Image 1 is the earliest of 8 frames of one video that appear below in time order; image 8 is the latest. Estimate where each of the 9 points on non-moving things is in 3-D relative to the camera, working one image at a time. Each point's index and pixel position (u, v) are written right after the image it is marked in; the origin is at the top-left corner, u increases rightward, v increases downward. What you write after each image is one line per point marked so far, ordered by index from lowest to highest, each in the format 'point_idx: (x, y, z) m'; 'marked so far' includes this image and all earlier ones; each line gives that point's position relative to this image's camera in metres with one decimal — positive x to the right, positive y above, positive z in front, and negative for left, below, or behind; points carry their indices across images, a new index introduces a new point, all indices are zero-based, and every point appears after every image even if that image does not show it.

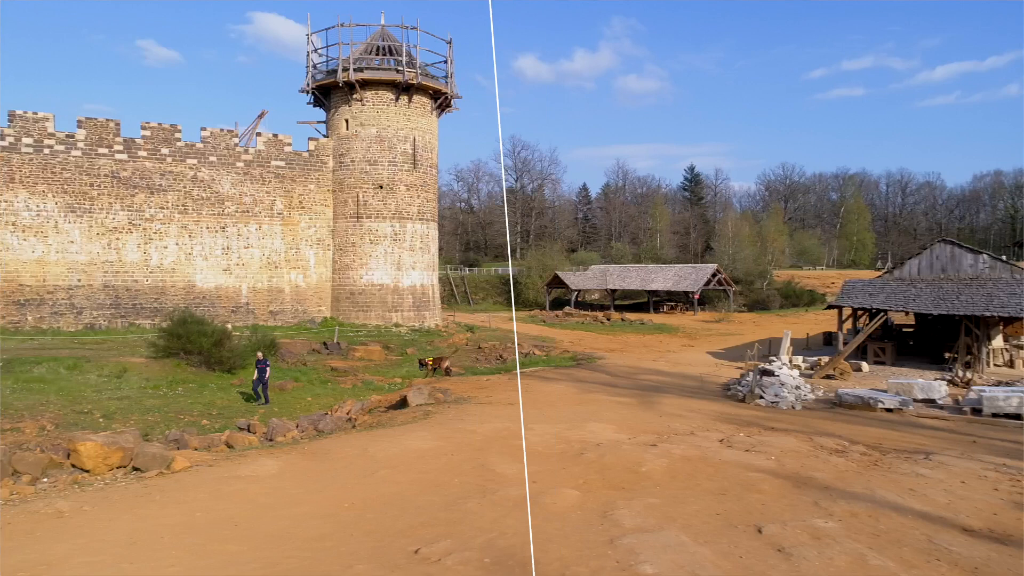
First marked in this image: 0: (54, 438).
0: (-6.6, -2.2, +9.7) m
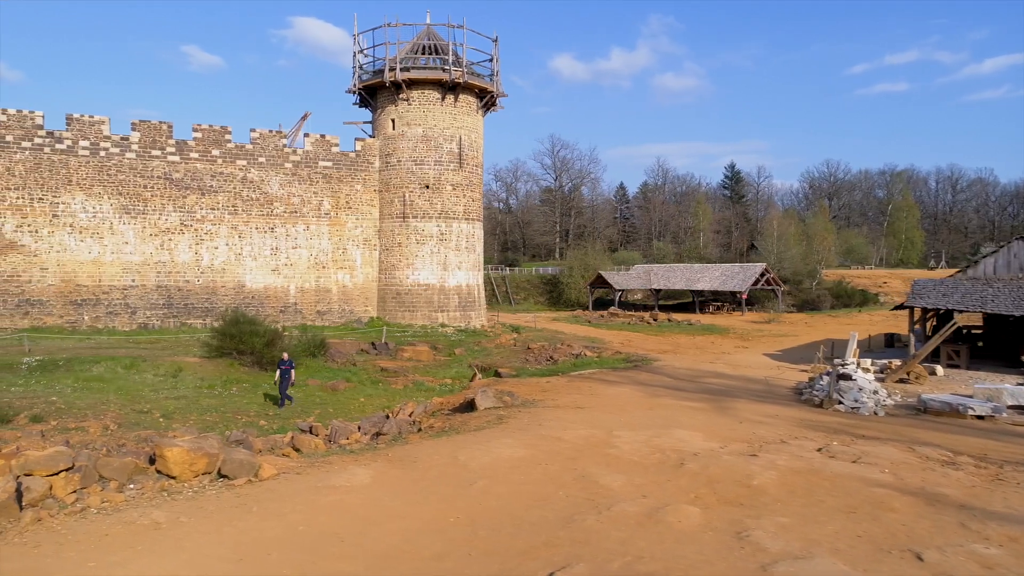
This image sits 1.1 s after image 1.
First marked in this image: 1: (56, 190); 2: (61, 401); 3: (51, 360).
0: (-5.7, -2.2, +9.7) m
1: (-13.8, +3.0, +20.0) m
2: (-8.4, -2.1, +12.4) m
3: (-11.2, -1.7, +16.1) m
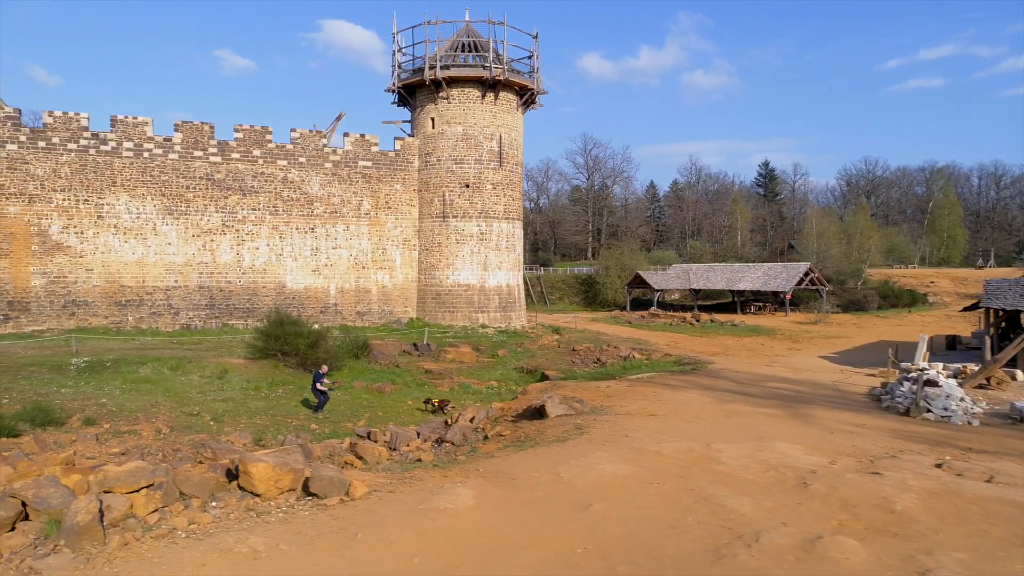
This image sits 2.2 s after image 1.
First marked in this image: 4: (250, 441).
0: (-4.8, -2.2, +9.5) m
1: (-12.5, +2.9, +20.1) m
2: (-7.4, -2.1, +12.3) m
3: (-10.0, -1.7, +16.1) m
4: (-3.9, -2.3, +9.8) m
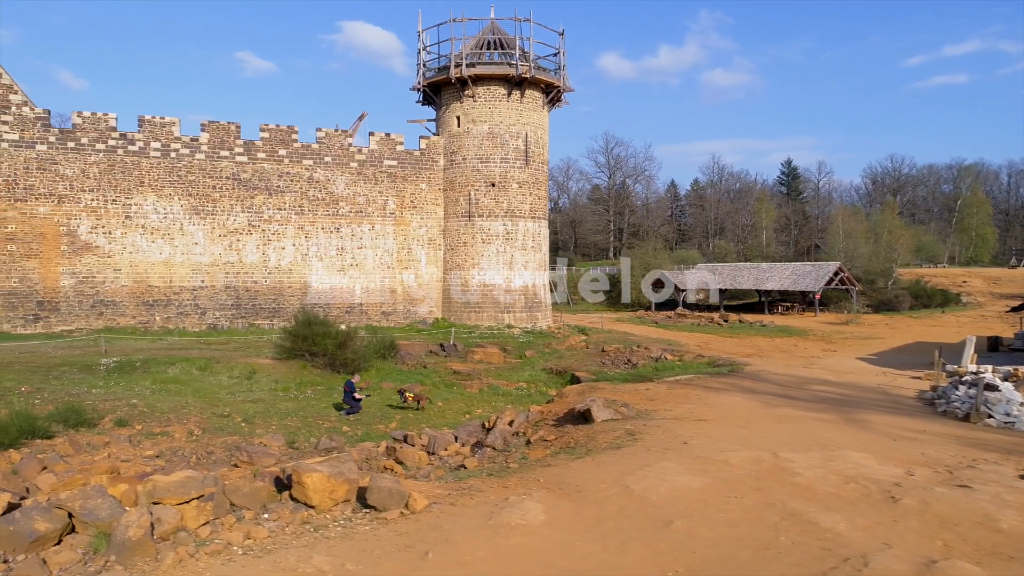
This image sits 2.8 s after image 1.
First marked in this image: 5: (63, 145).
0: (-4.2, -2.2, +9.3) m
1: (-11.7, +2.9, +20.1) m
2: (-6.8, -2.1, +12.2) m
3: (-9.3, -1.7, +16.0) m
4: (-3.4, -2.3, +9.7) m
5: (-13.3, +4.2, +19.5) m
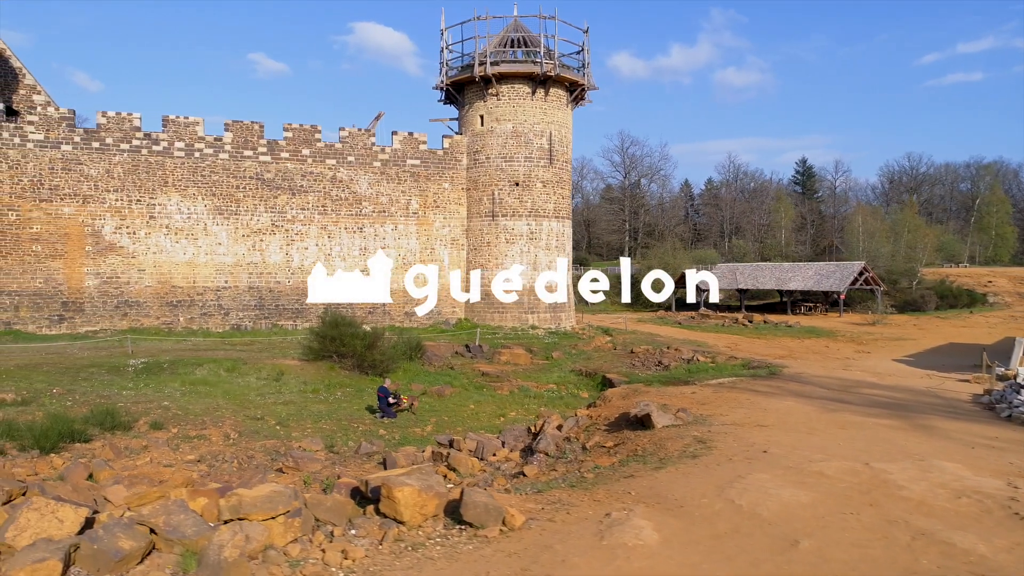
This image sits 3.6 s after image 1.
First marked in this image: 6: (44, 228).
0: (-3.6, -2.3, +9.1) m
1: (-10.9, +2.9, +20.0) m
2: (-6.1, -2.1, +12.0) m
3: (-8.6, -1.8, +15.9) m
4: (-2.7, -2.3, +9.5) m
5: (-12.5, +4.2, +19.5) m
6: (-13.5, +1.7, +19.1) m
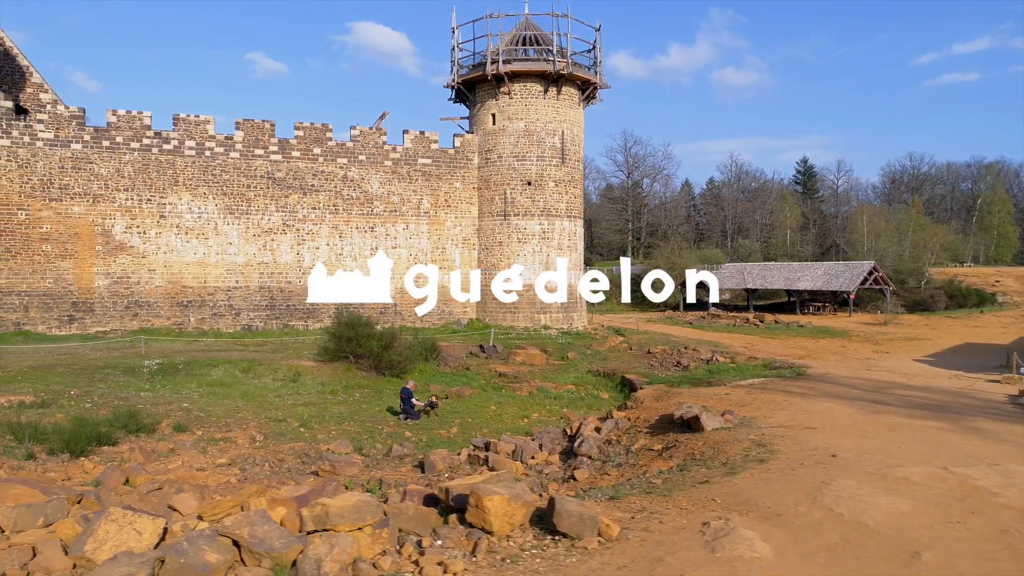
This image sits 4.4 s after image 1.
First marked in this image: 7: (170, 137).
0: (-3.1, -2.2, +9.0) m
1: (-10.4, +2.9, +19.8) m
2: (-5.7, -2.1, +11.8) m
3: (-8.1, -1.8, +15.7) m
4: (-2.2, -2.3, +9.3) m
5: (-12.1, +4.2, +19.2) m
6: (-13.1, +1.7, +18.9) m
7: (-10.3, +4.5, +19.9) m
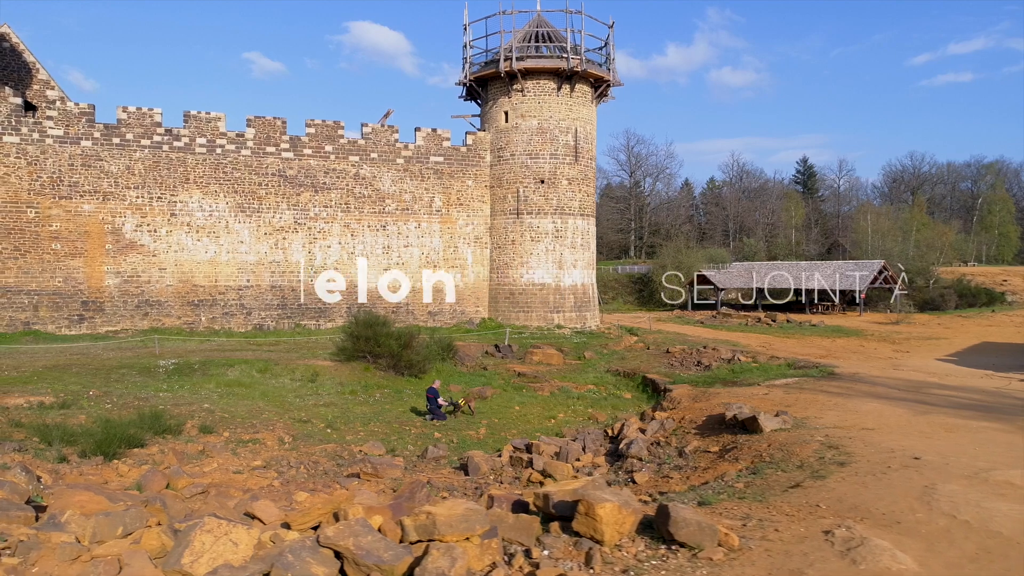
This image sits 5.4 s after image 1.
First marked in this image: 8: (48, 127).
0: (-2.6, -2.2, +8.7) m
1: (-10.0, +3.0, +19.6) m
2: (-5.2, -2.1, +11.6) m
3: (-7.7, -1.7, +15.5) m
4: (-1.7, -2.3, +9.1) m
5: (-11.6, +4.2, +19.0) m
6: (-12.6, +1.8, +18.6) m
7: (-9.8, +4.6, +19.6) m
8: (-13.0, +4.5, +18.4) m
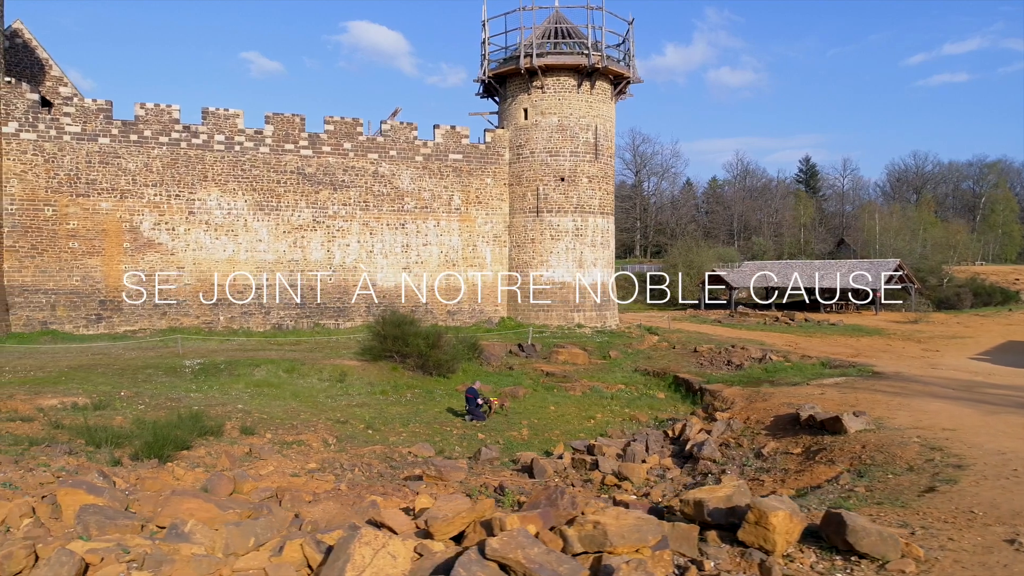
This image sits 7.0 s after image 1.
0: (-1.9, -2.2, +8.5) m
1: (-9.3, +3.0, +19.3) m
2: (-4.5, -2.1, +11.4) m
3: (-7.0, -1.7, +15.2) m
4: (-1.0, -2.2, +8.8) m
5: (-10.9, +4.3, +18.7) m
6: (-12.0, +1.8, +18.3) m
7: (-9.2, +4.6, +19.4) m
8: (-12.3, +4.5, +18.2) m
